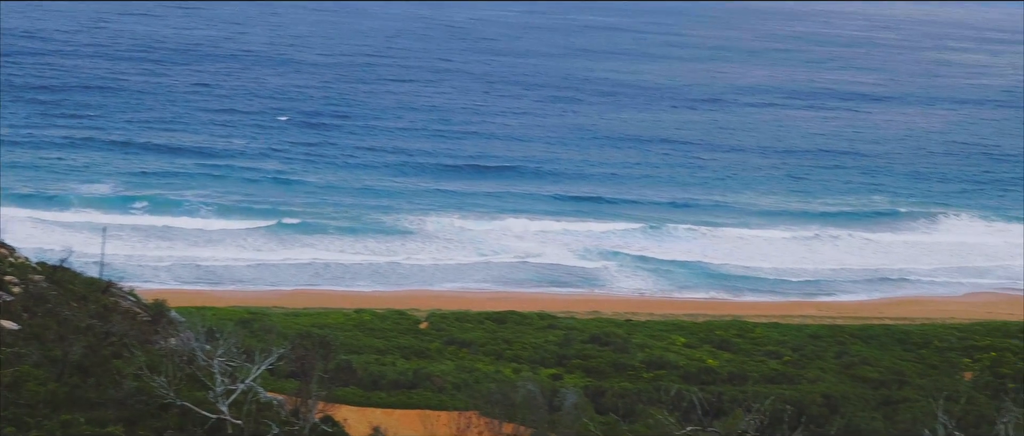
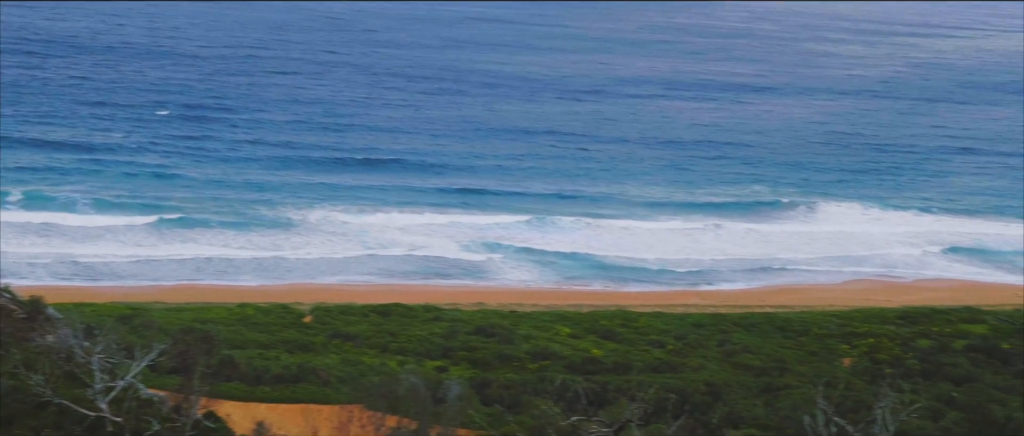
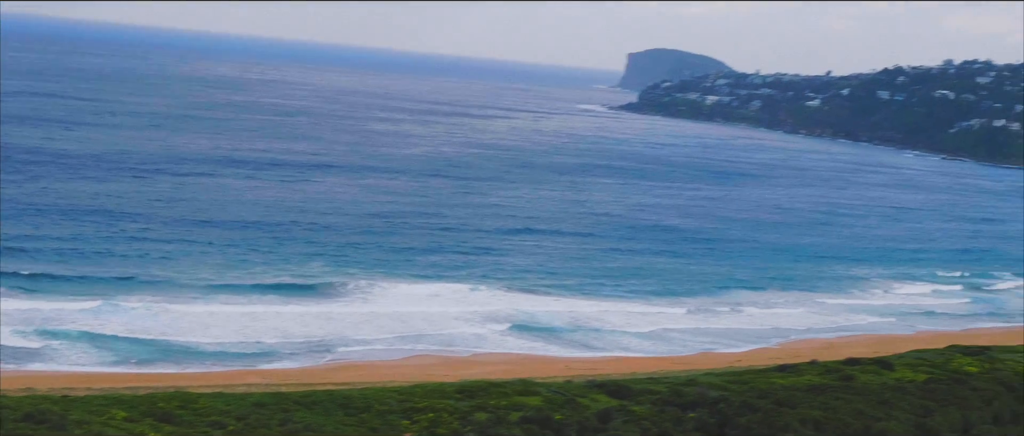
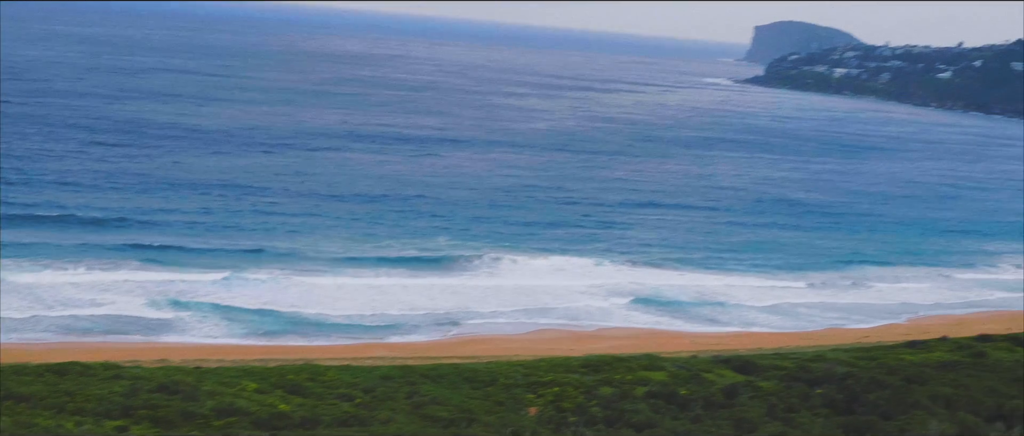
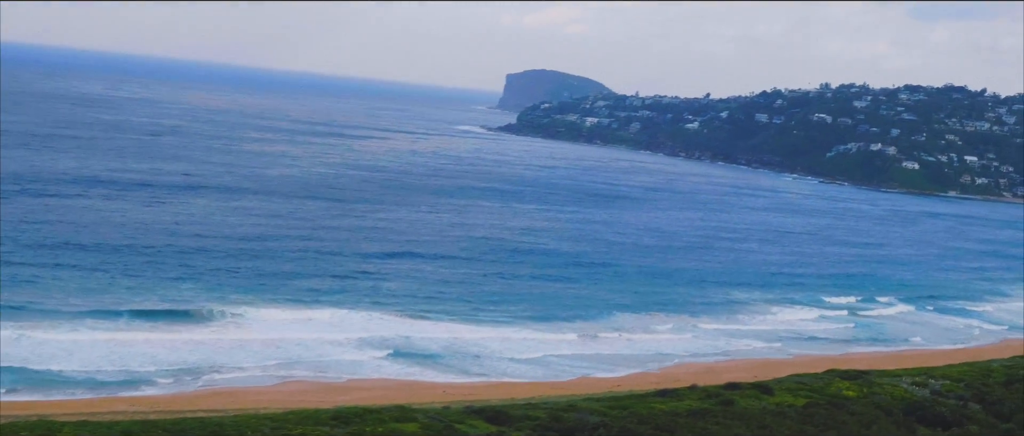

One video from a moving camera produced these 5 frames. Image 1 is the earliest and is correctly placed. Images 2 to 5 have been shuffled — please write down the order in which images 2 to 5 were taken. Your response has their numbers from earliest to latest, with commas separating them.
2, 4, 3, 5
